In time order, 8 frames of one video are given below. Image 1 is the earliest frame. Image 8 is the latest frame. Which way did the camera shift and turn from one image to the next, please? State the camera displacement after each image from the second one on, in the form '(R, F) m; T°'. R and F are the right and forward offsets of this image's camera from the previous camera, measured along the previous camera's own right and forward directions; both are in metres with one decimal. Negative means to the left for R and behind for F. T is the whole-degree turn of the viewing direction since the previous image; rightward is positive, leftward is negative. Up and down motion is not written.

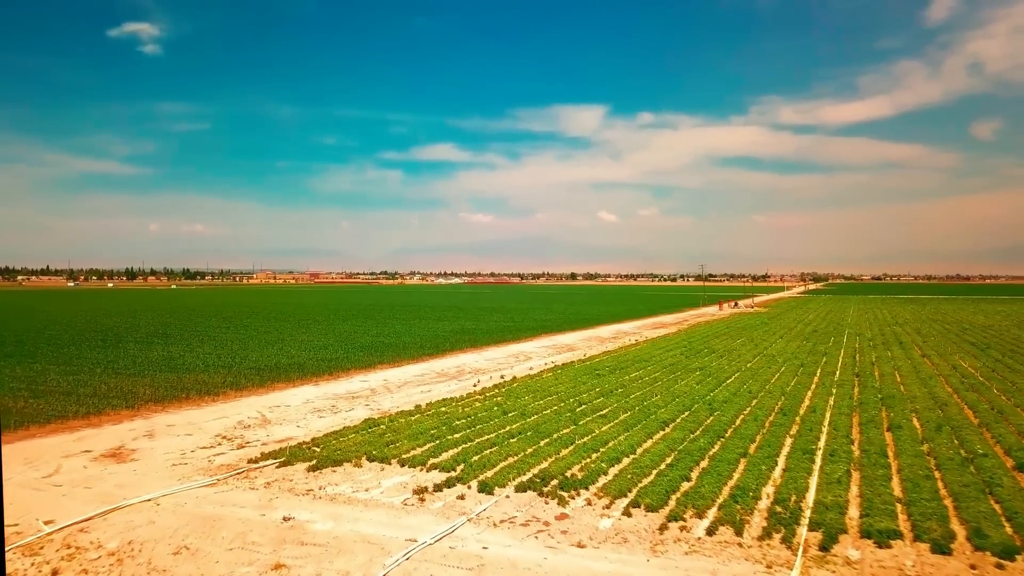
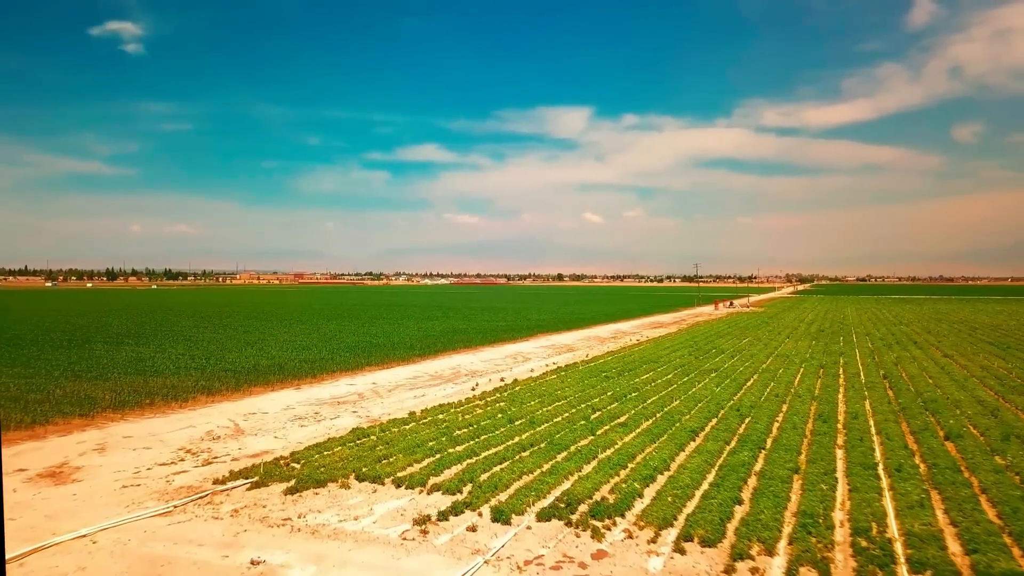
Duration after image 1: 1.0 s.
(-0.5, +2.2) m; +1°
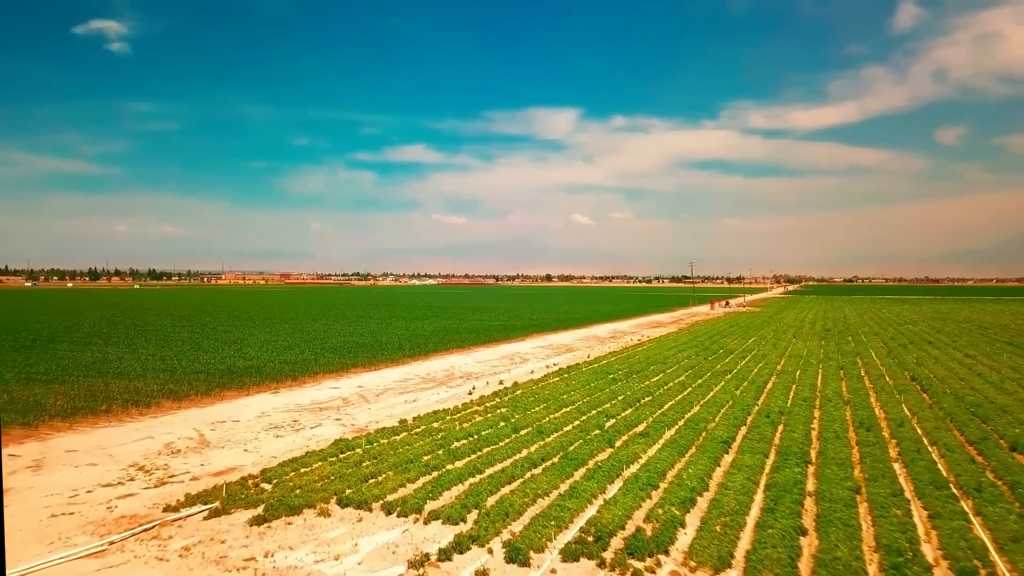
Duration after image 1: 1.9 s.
(-0.3, +2.0) m; +1°
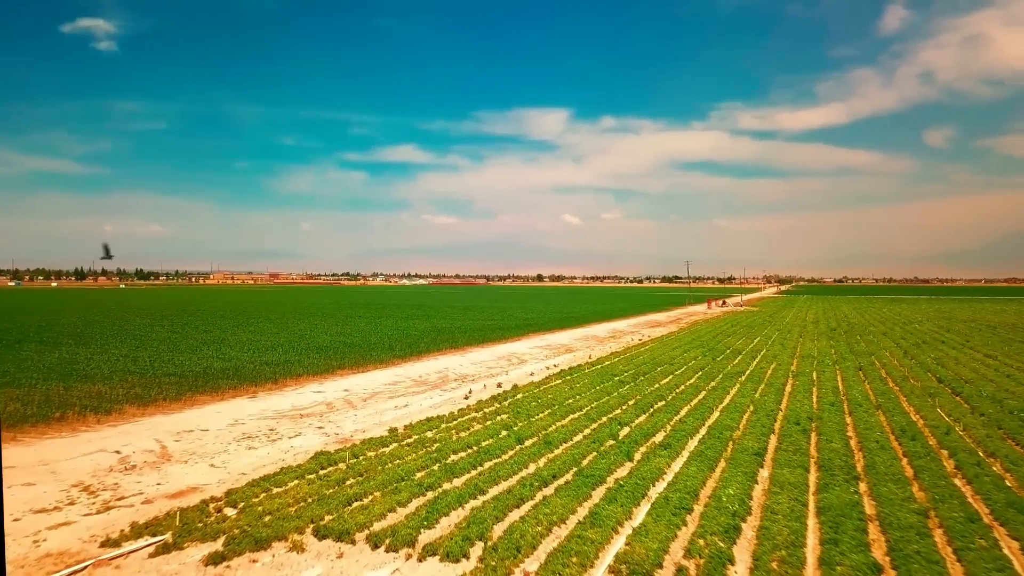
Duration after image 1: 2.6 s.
(-0.2, +1.7) m; +1°
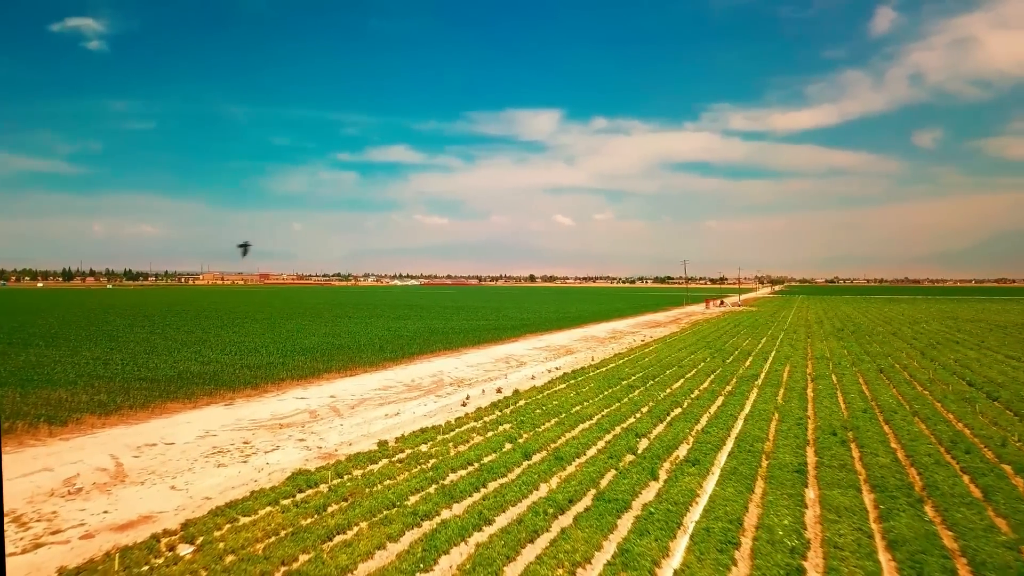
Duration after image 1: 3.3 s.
(-0.2, +1.6) m; +1°
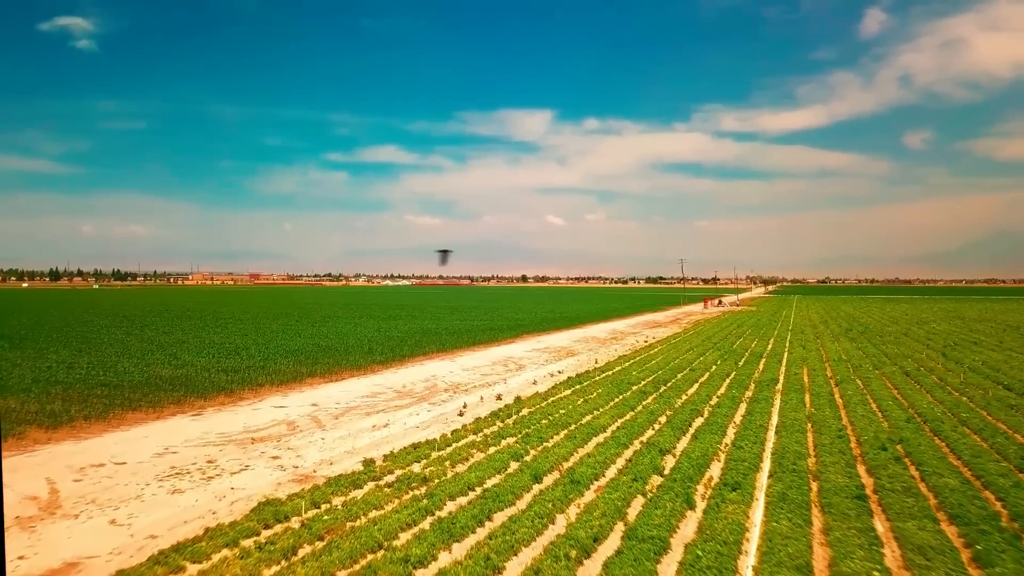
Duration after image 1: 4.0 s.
(-0.2, +1.7) m; +1°
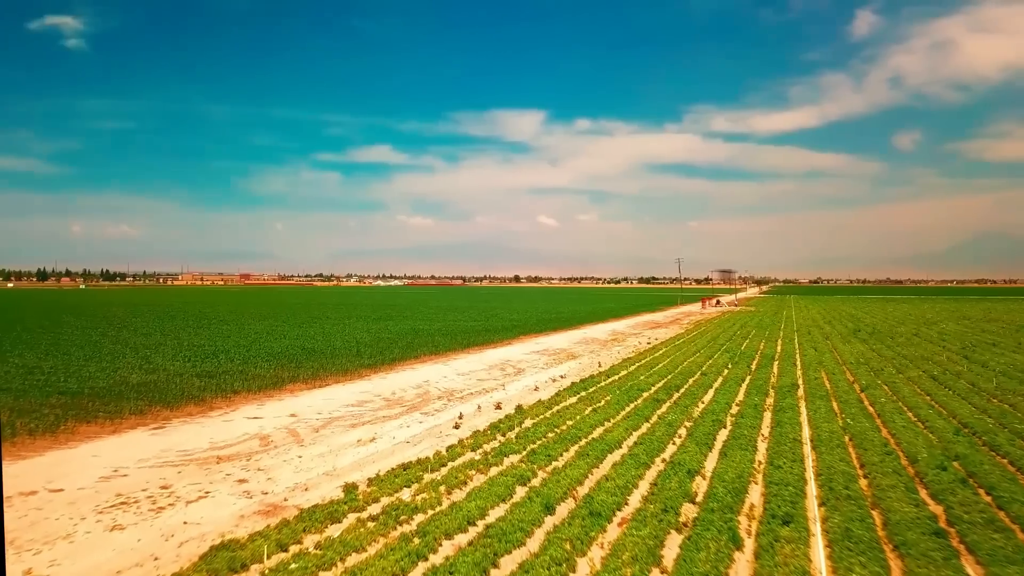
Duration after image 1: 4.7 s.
(-0.2, +1.6) m; +1°
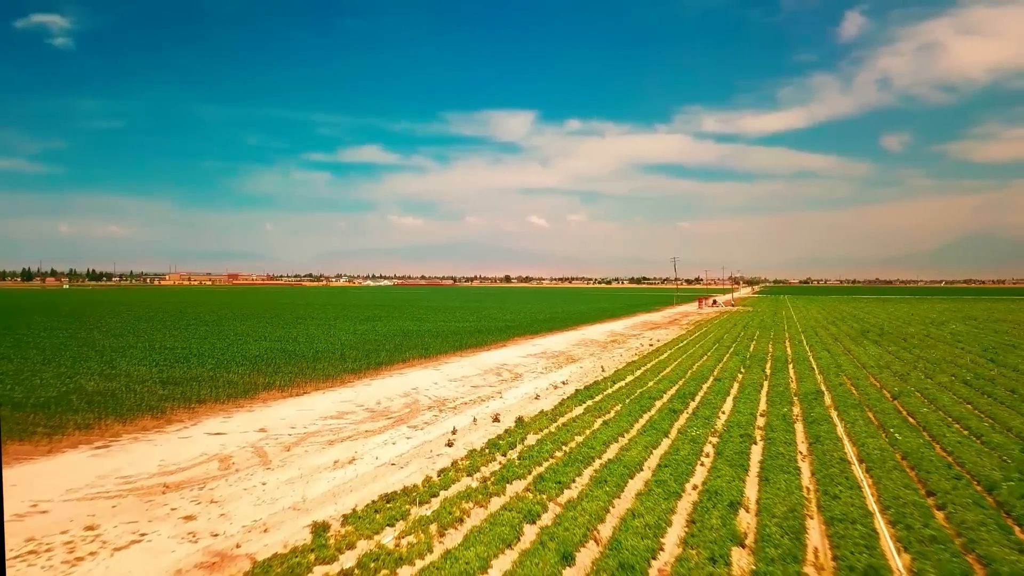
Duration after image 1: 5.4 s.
(-0.2, +1.7) m; +1°
